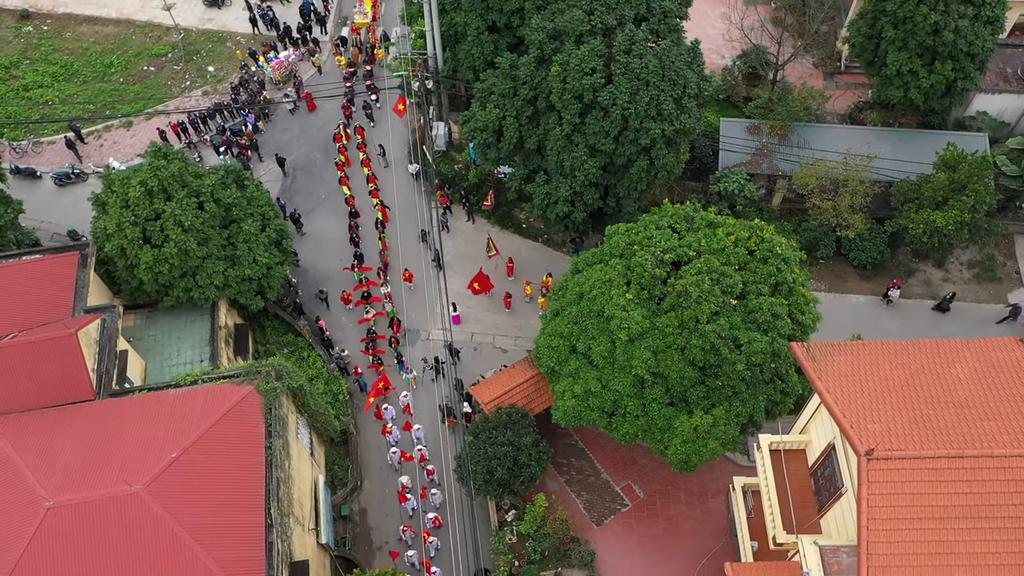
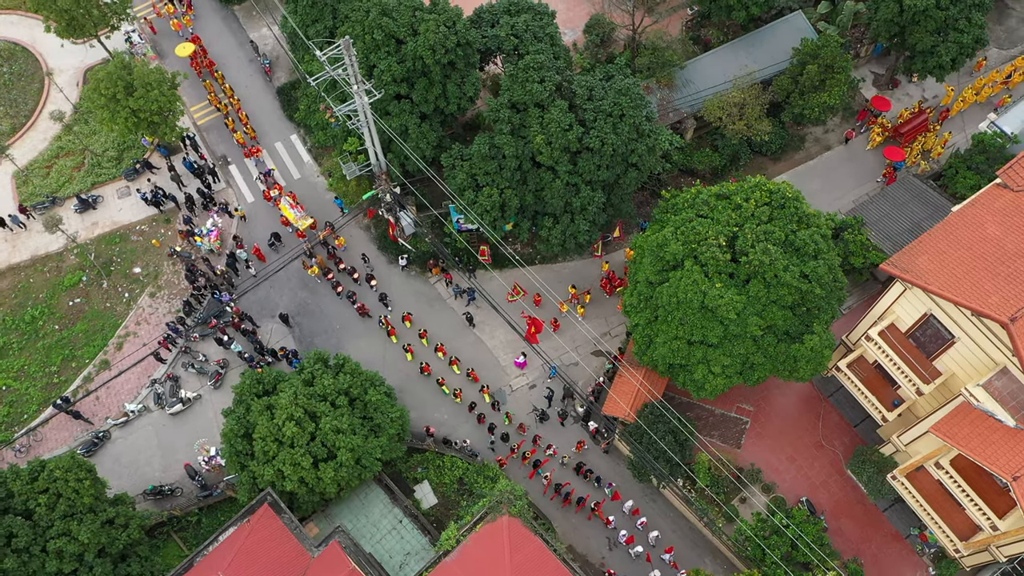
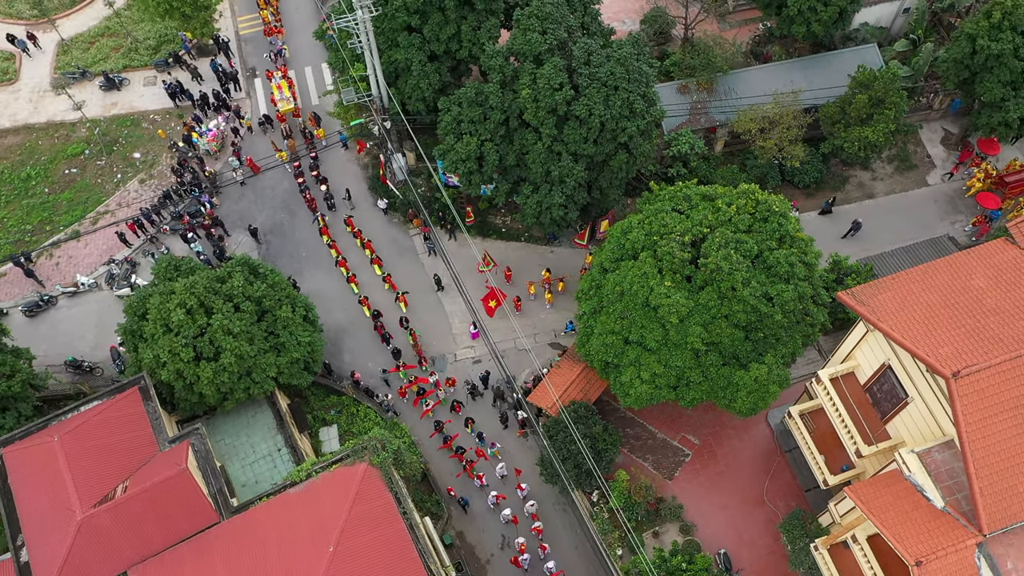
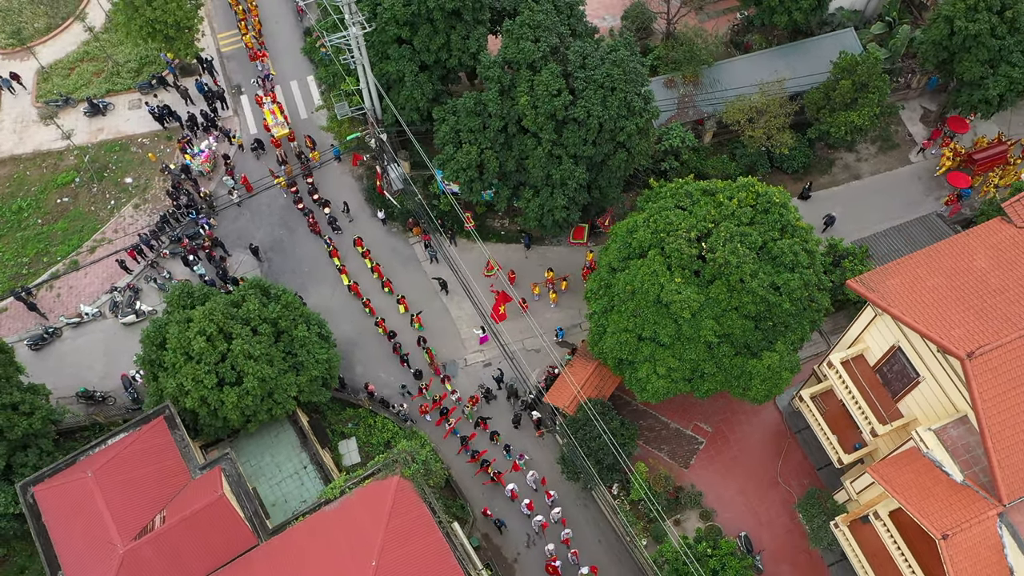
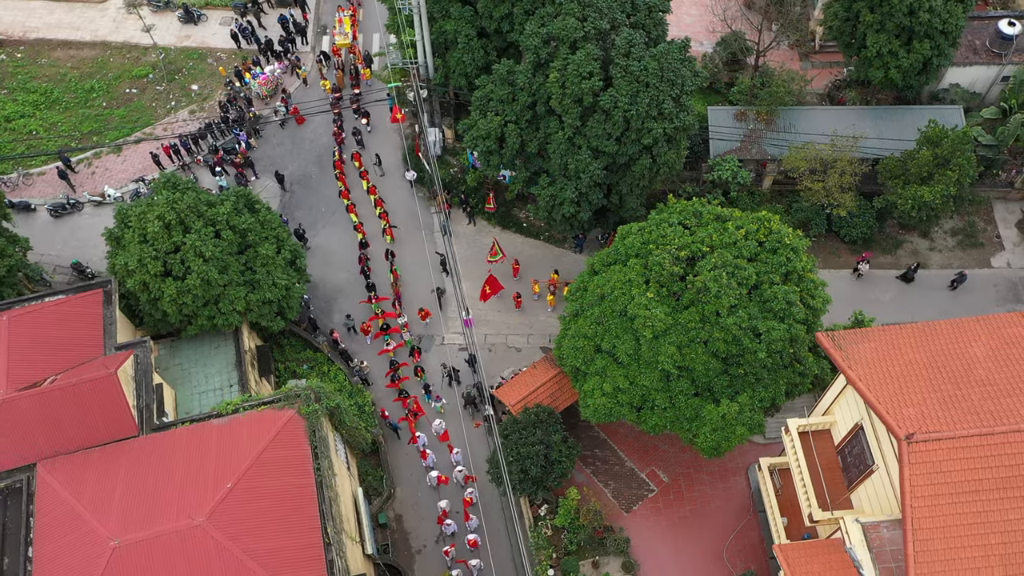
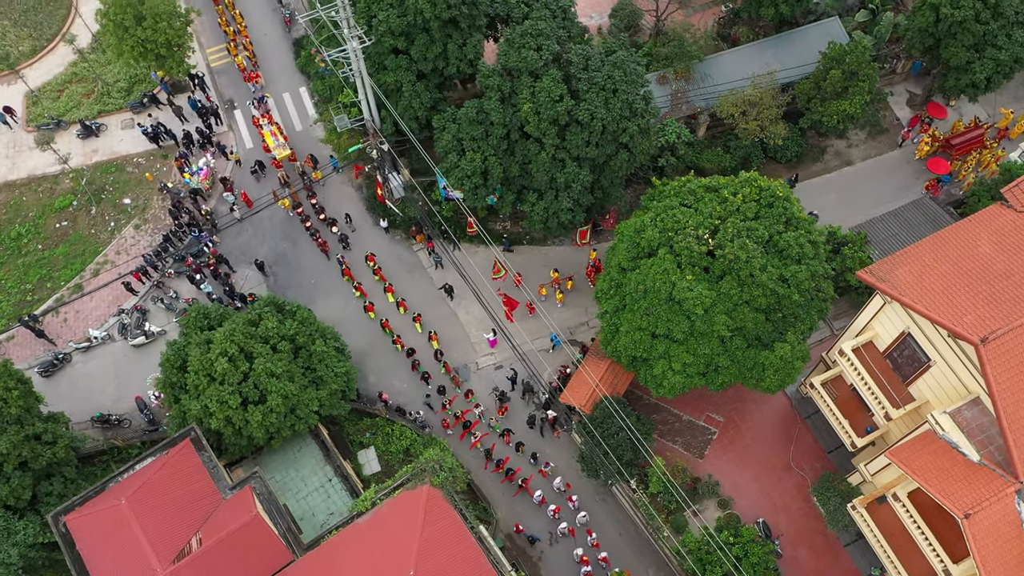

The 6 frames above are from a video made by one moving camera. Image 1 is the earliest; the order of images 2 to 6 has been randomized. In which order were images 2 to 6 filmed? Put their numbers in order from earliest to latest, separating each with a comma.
5, 3, 4, 6, 2
